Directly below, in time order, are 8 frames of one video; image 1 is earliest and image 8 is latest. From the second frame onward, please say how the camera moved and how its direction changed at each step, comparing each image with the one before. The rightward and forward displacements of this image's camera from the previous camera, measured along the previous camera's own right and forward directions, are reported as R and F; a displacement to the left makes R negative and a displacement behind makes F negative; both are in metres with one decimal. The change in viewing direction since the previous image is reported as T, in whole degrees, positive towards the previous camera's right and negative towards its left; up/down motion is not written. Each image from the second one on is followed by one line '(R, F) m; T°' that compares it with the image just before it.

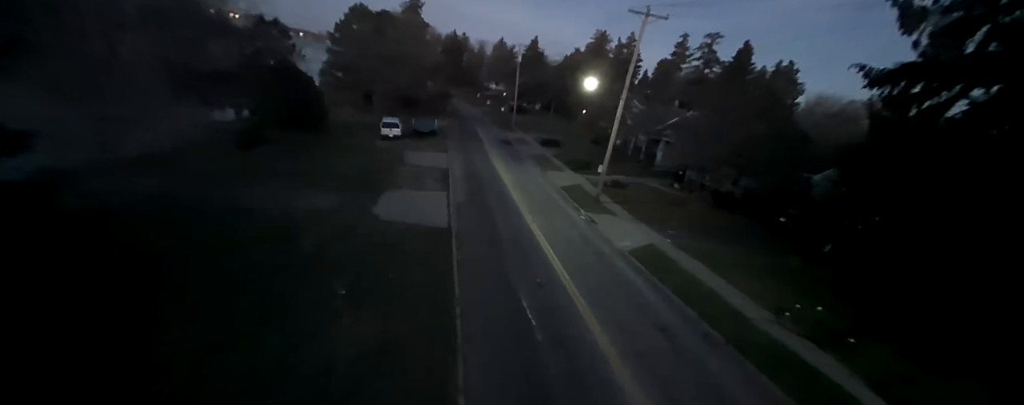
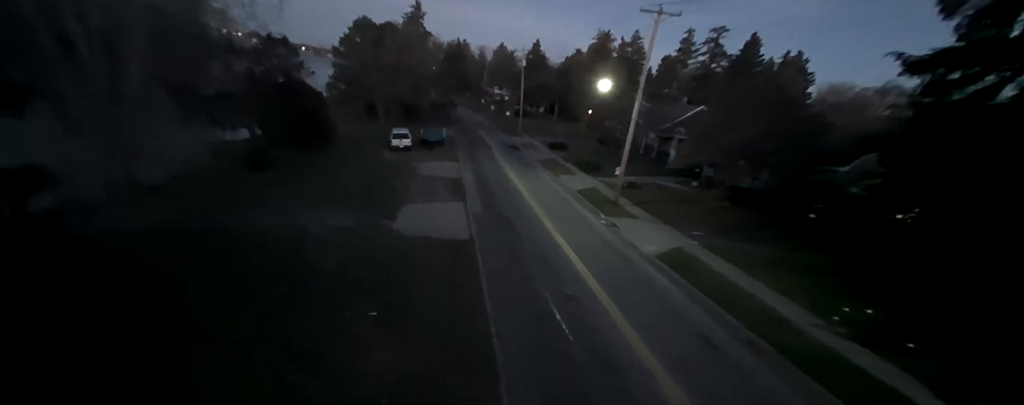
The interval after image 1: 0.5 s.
(-0.4, +0.2) m; -1°
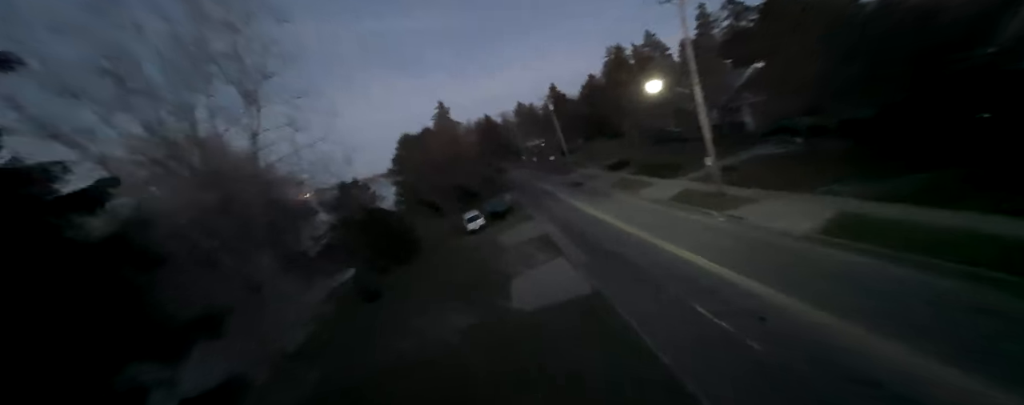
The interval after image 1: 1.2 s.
(-0.8, +0.5) m; -10°
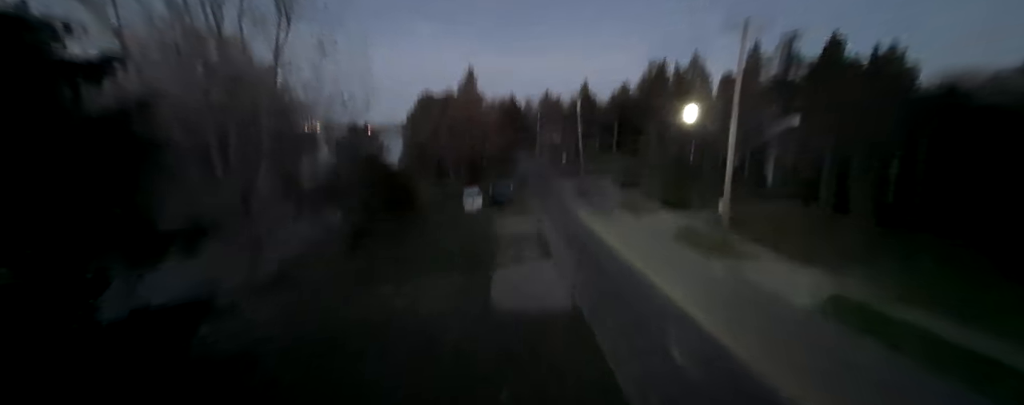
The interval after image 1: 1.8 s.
(-0.1, +0.2) m; +1°
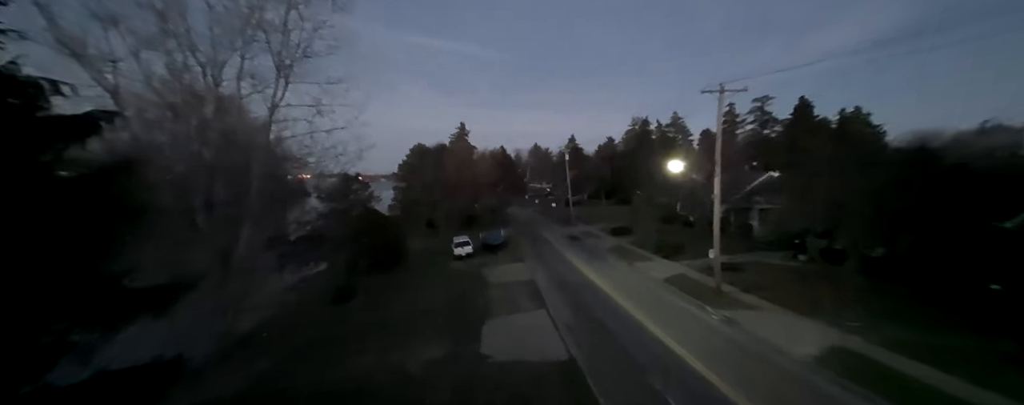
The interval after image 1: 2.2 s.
(0.0, +0.1) m; +2°
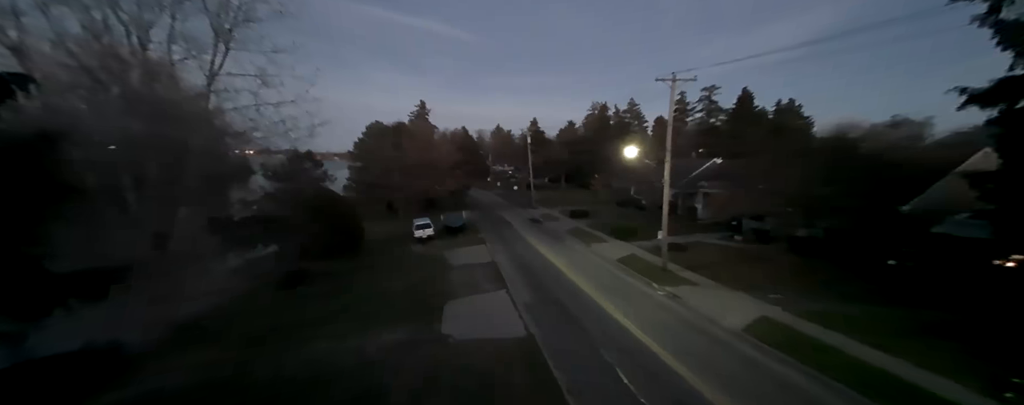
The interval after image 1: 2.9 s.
(0.0, -0.2) m; +7°
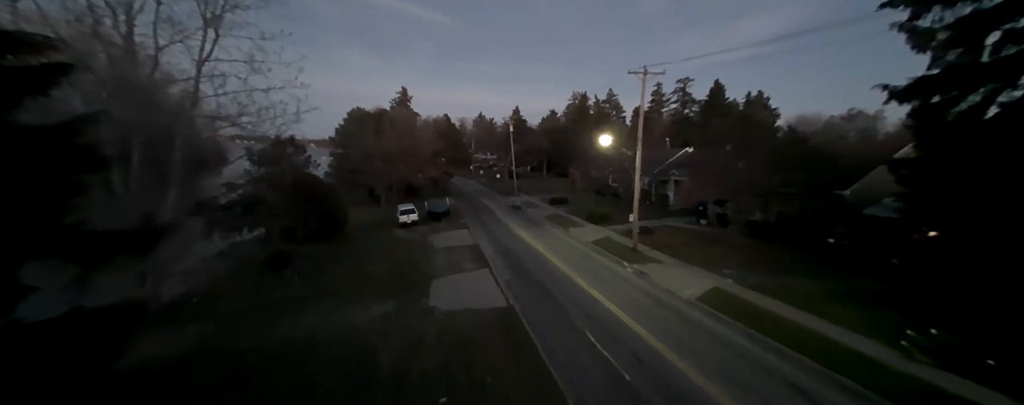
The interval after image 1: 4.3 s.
(0.0, -0.5) m; +3°
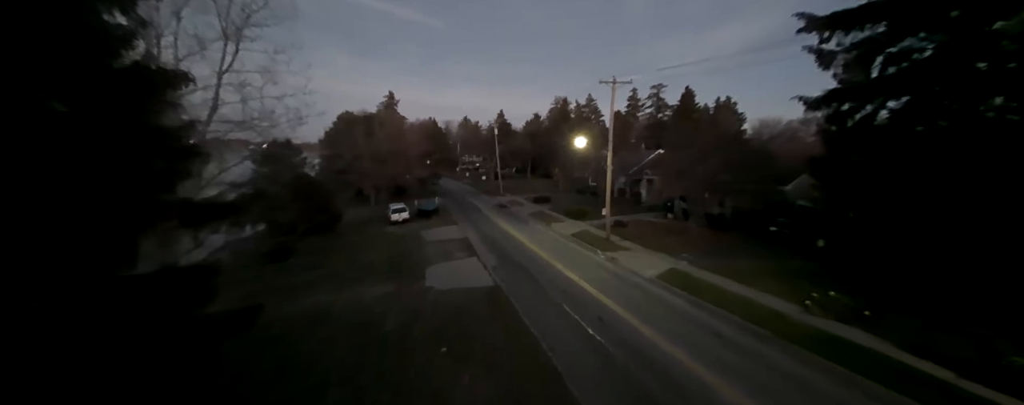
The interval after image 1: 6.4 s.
(0.0, -1.1) m; +3°
